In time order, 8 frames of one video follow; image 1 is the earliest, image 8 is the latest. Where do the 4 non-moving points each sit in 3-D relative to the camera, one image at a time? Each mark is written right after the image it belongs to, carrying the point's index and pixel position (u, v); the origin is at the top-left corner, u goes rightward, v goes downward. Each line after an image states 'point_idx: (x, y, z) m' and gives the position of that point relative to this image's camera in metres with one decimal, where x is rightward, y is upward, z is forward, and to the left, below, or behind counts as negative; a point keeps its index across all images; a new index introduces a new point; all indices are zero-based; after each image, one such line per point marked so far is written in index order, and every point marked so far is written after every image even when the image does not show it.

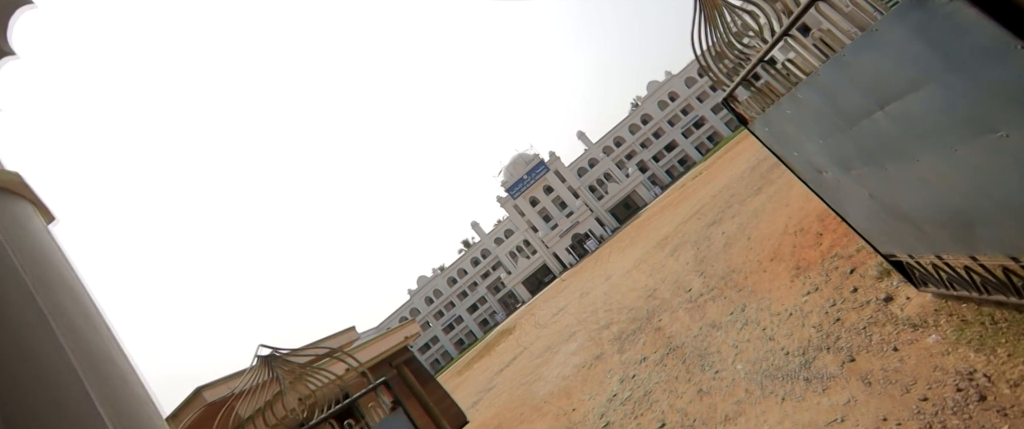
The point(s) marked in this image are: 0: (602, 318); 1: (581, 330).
0: (+2.7, -3.1, +12.6) m
1: (+2.2, -3.6, +13.3) m
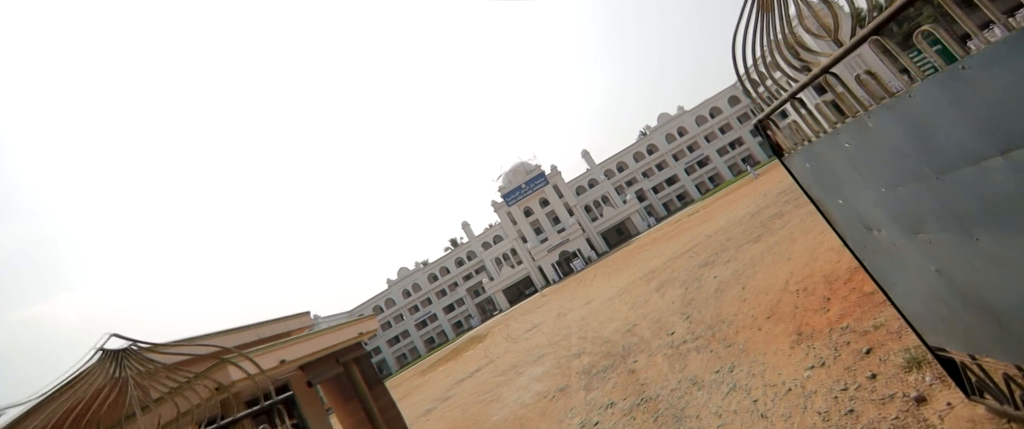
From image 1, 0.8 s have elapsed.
0: (+1.8, -3.6, +11.8) m
1: (+1.1, -4.1, +12.6) m
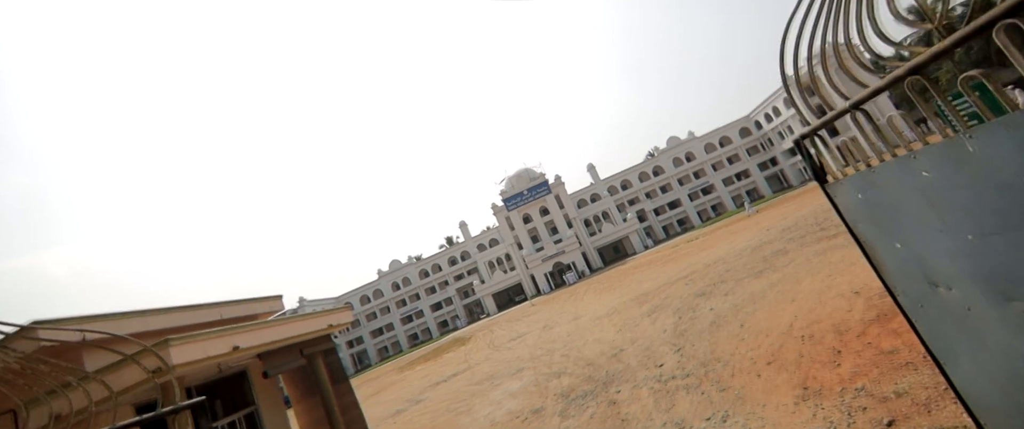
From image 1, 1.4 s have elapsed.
0: (+1.2, -3.9, +11.3) m
1: (+0.5, -4.4, +12.0) m
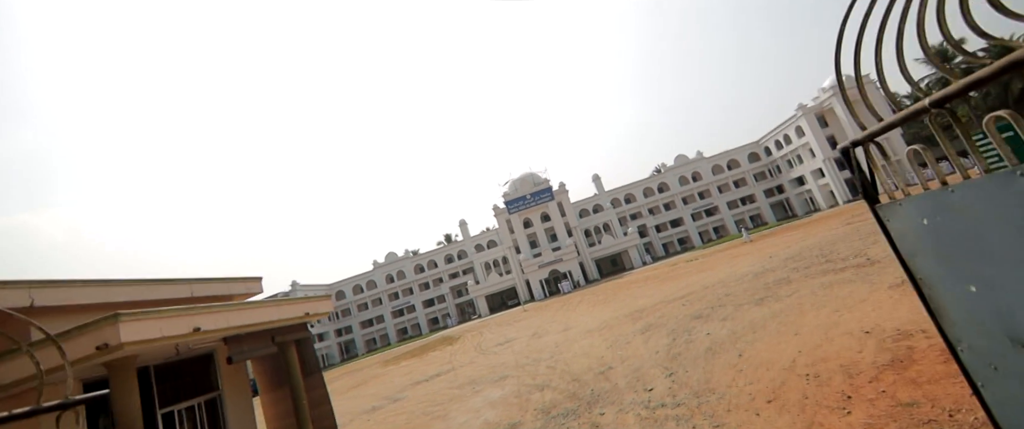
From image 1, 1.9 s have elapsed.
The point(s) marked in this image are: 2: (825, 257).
0: (+0.8, -4.1, +10.8) m
1: (0.0, -4.4, +11.5) m
2: (+12.1, -1.7, +16.3) m
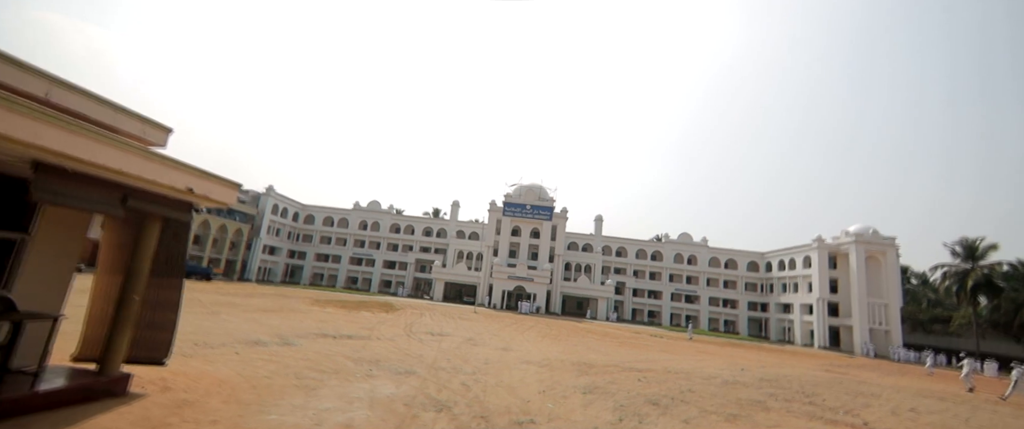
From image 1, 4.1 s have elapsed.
0: (-1.2, -3.6, +8.7) m
1: (-2.1, -3.7, +9.4) m
2: (+10.0, -6.2, +14.3) m
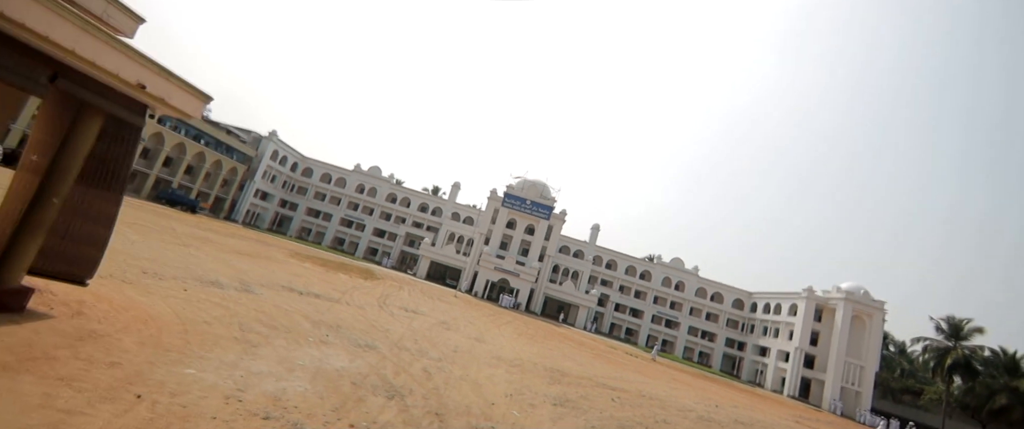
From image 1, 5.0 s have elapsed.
0: (-1.9, -3.0, +7.8) m
1: (-2.7, -2.8, +8.5) m
2: (+8.7, -7.6, +13.5) m
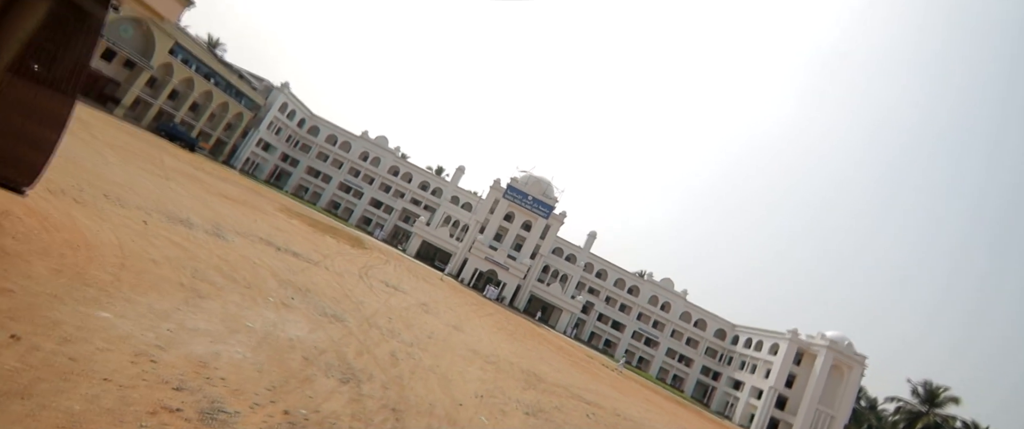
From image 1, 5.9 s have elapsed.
0: (-2.2, -2.4, +6.9) m
1: (-3.0, -2.1, +7.6) m
2: (+7.4, -8.6, +12.8) m
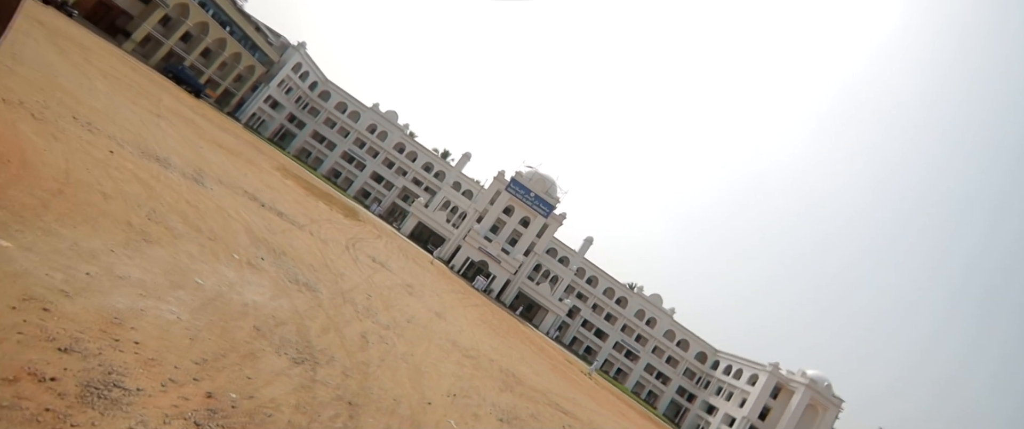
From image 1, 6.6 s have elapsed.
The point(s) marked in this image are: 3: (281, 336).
0: (-2.5, -1.8, +6.2) m
1: (-3.2, -1.4, +6.9) m
2: (+6.1, -9.2, +12.1) m
3: (-2.7, -1.4, +5.0) m
